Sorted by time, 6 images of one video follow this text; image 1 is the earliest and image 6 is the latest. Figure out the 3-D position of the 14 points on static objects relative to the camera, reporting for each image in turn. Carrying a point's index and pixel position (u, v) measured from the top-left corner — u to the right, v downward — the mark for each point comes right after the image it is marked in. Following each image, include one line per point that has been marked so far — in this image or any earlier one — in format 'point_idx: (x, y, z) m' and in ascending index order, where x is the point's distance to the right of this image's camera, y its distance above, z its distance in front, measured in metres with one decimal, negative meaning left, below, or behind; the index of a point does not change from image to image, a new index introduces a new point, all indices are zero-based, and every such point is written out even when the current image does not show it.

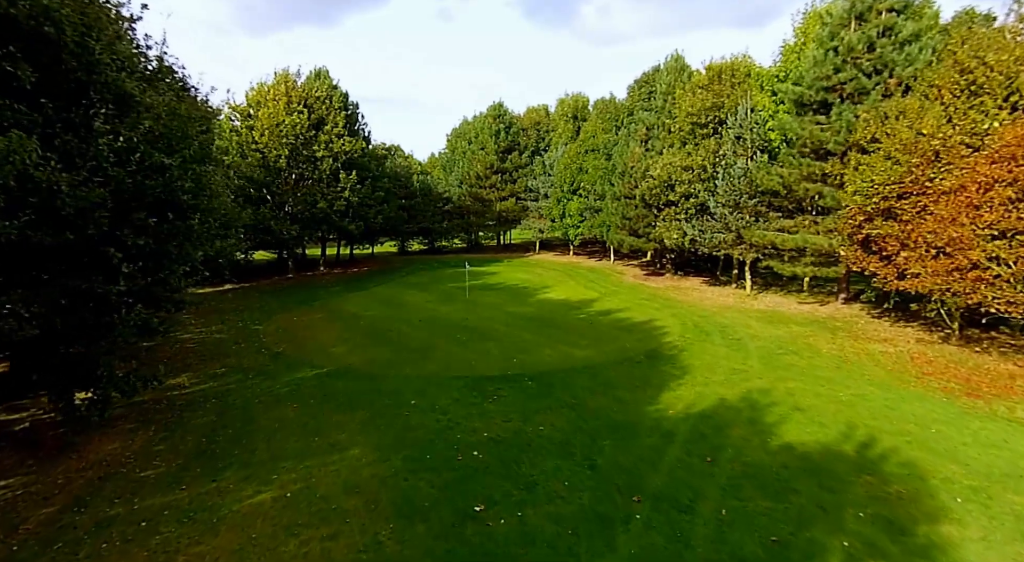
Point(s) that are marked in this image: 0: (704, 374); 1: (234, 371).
0: (+5.3, -2.6, +16.4) m
1: (-8.1, -2.6, +17.1) m
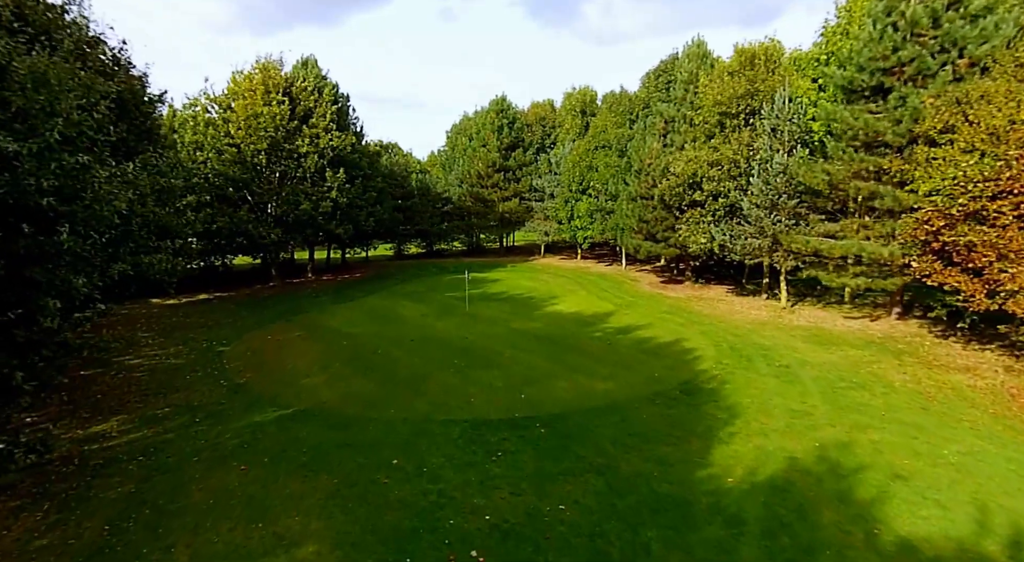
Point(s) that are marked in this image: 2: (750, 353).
0: (+5.5, -3.0, +13.2) m
1: (-7.9, -3.1, +14.0) m
2: (+7.6, -2.3, +18.8) m
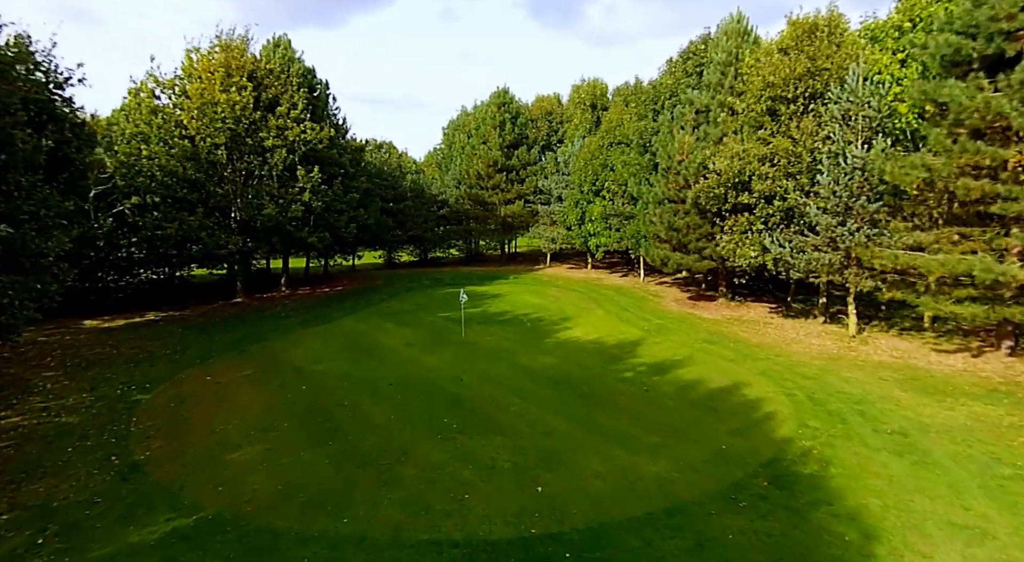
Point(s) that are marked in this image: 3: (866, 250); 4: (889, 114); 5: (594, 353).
0: (+5.7, -3.7, +8.5) m
1: (-7.7, -3.8, +9.3) m
2: (+7.8, -3.0, +14.1) m
3: (+10.8, +0.9, +18.1) m
4: (+12.1, +5.4, +18.9) m
5: (+2.7, -2.4, +19.7) m
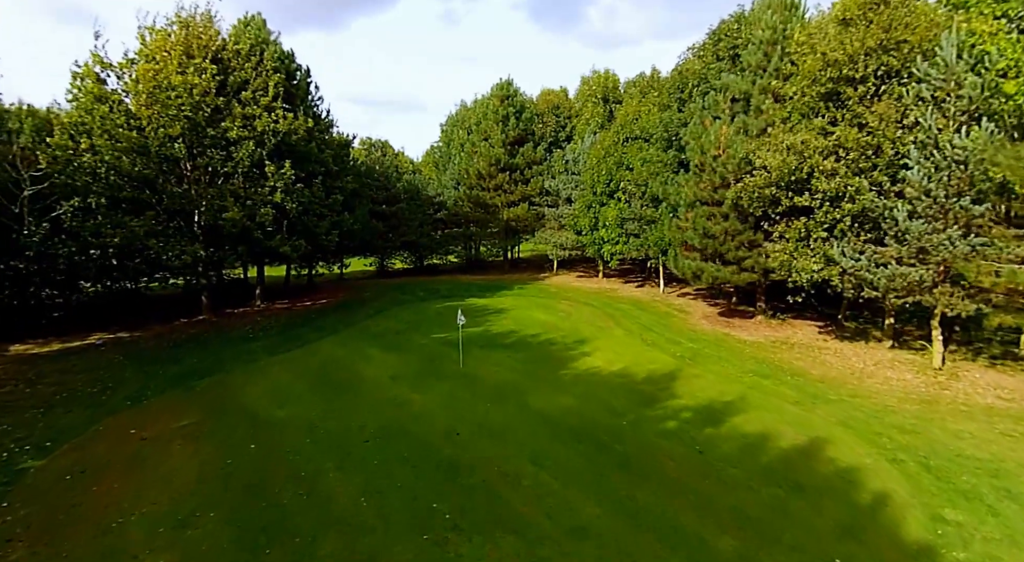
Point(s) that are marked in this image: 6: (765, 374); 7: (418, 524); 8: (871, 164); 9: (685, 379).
0: (+6.0, -4.3, +4.7) m
1: (-7.5, -4.3, +5.5) m
2: (+8.1, -3.6, +10.4) m
3: (+11.1, +0.4, +14.3) m
4: (+12.4, +4.8, +15.2) m
5: (+3.0, -3.0, +15.9) m
6: (+7.4, -2.7, +17.3) m
7: (-1.7, -3.7, +9.4) m
8: (+10.2, +3.3, +16.6) m
9: (+5.0, -2.8, +17.0) m
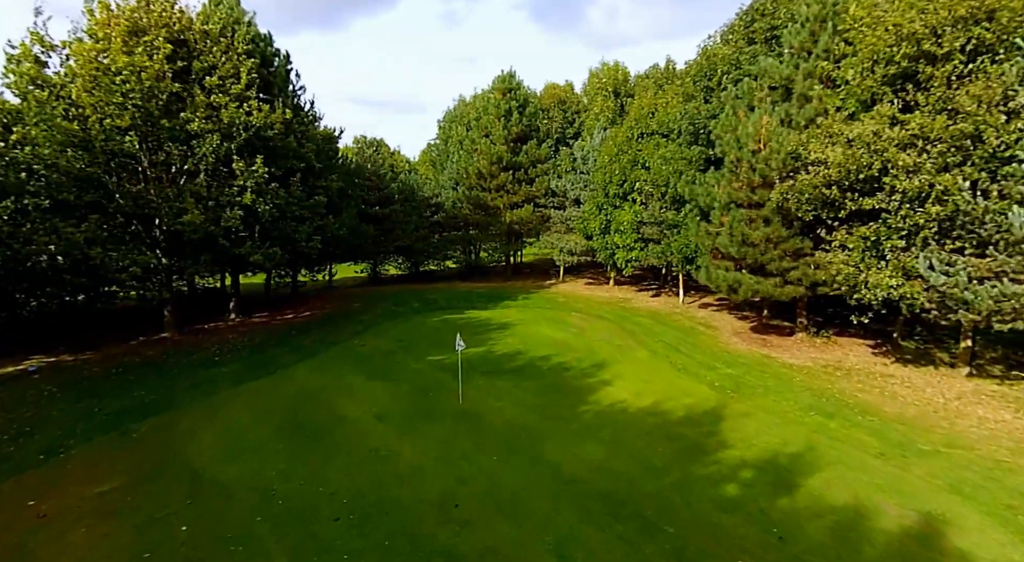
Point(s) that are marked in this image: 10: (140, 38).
0: (+6.3, -4.7, +1.7) m
1: (-7.2, -4.7, +2.5) m
2: (+8.3, -4.0, +7.3) m
3: (+11.3, -0.1, +11.3) m
4: (+12.6, +4.4, +12.2) m
5: (+3.2, -3.4, +12.9) m
6: (+7.7, -3.2, +14.3) m
7: (-1.4, -4.1, +6.4) m
8: (+10.4, +2.9, +13.7) m
9: (+5.2, -3.3, +14.0) m
10: (-12.0, +7.9, +19.1) m
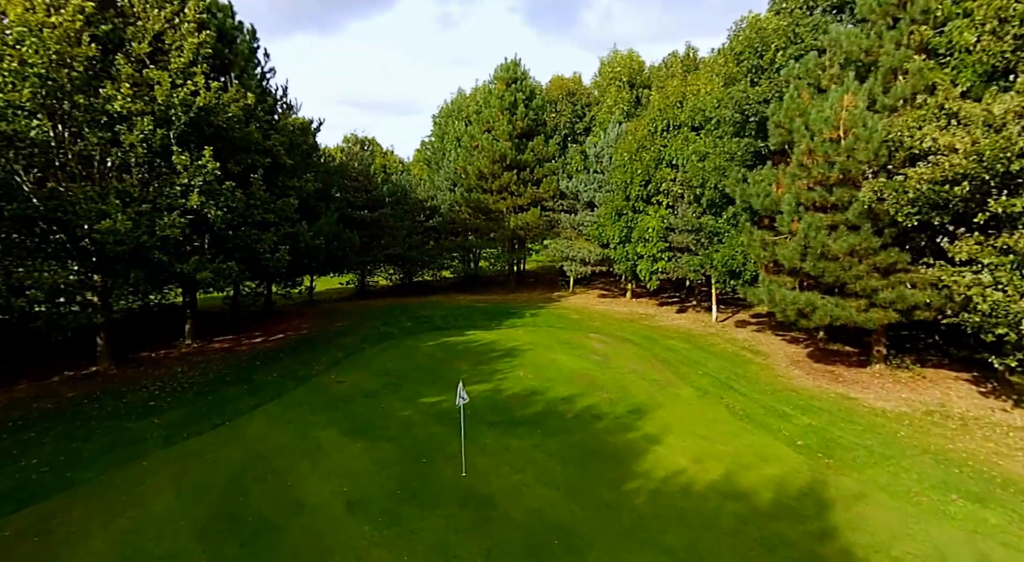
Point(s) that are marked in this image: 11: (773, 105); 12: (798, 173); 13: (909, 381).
0: (+6.8, -5.2, -2.3) m
1: (-6.7, -5.2, -1.6) m
2: (+8.8, -4.5, +3.4) m
3: (+11.8, -0.6, +7.4) m
4: (+13.0, +3.8, +8.3) m
5: (+3.7, -4.0, +8.9) m
6: (+8.1, -3.7, +10.4) m
7: (-0.9, -4.7, +2.4) m
8: (+10.8, +2.3, +9.7) m
9: (+5.7, -3.8, +10.0) m
10: (-11.6, +7.3, +15.1) m
11: (+8.0, +5.5, +18.0) m
12: (+7.6, +2.9, +15.6) m
13: (+11.2, -2.8, +16.5) m
